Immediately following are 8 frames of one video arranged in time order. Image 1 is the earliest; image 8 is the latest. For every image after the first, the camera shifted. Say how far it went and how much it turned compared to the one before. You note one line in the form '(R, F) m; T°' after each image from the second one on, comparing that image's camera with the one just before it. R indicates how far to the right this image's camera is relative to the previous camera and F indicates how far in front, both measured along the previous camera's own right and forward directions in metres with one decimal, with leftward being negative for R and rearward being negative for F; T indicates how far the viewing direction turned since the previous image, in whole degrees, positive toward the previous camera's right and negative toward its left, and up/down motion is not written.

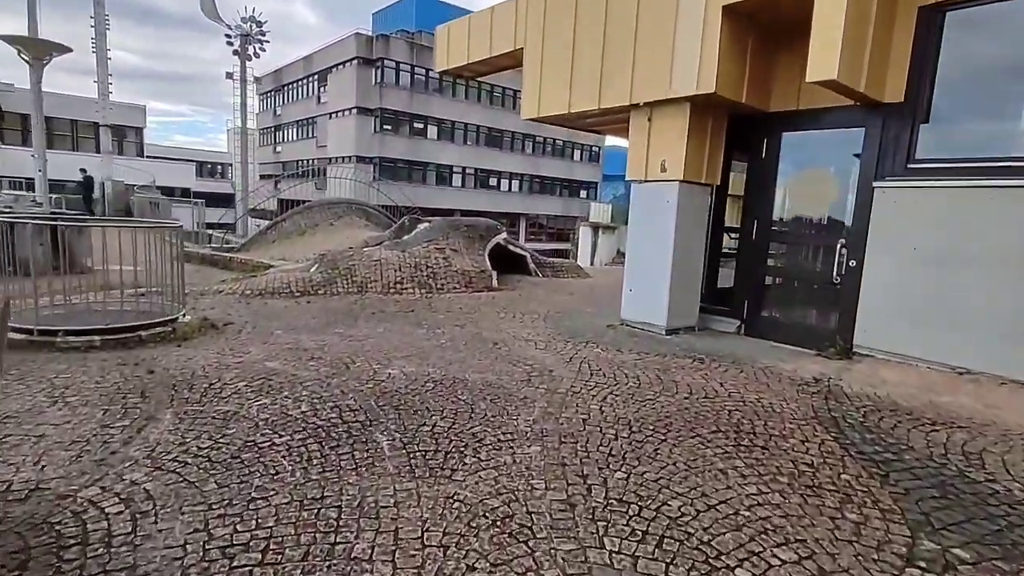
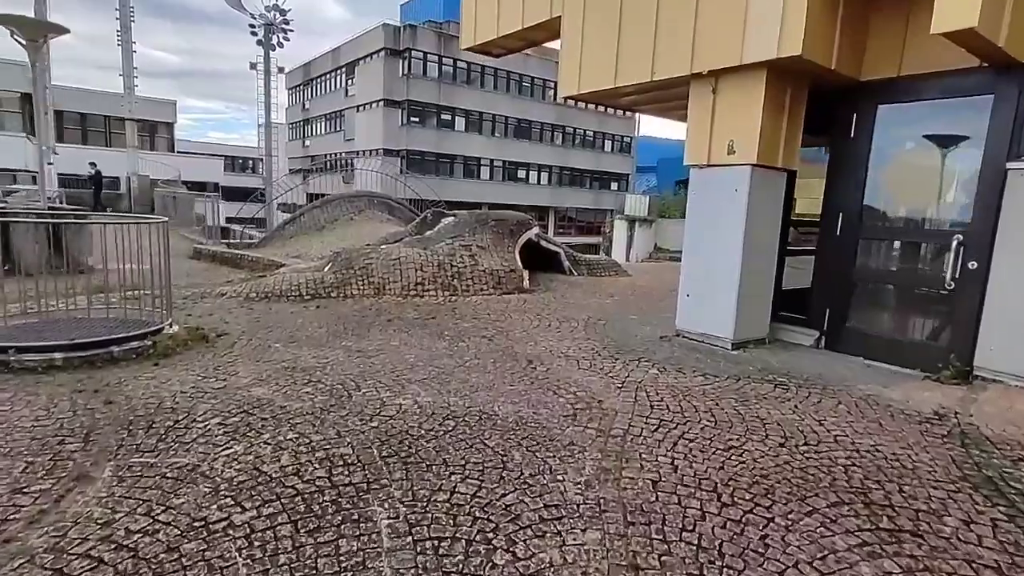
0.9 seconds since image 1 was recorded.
(-0.1, +1.0) m; -3°
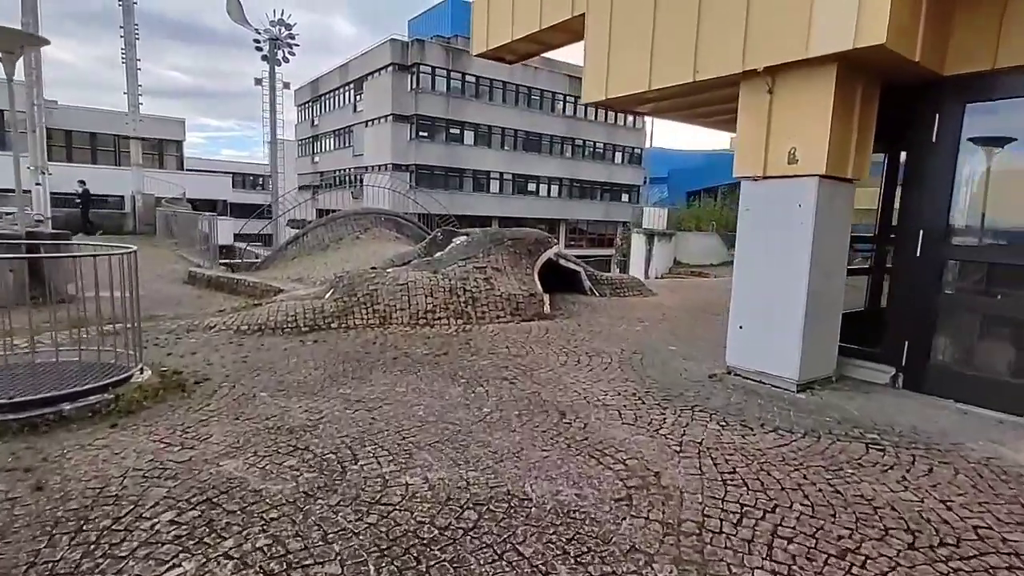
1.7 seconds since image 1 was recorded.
(-0.1, +0.8) m; -1°
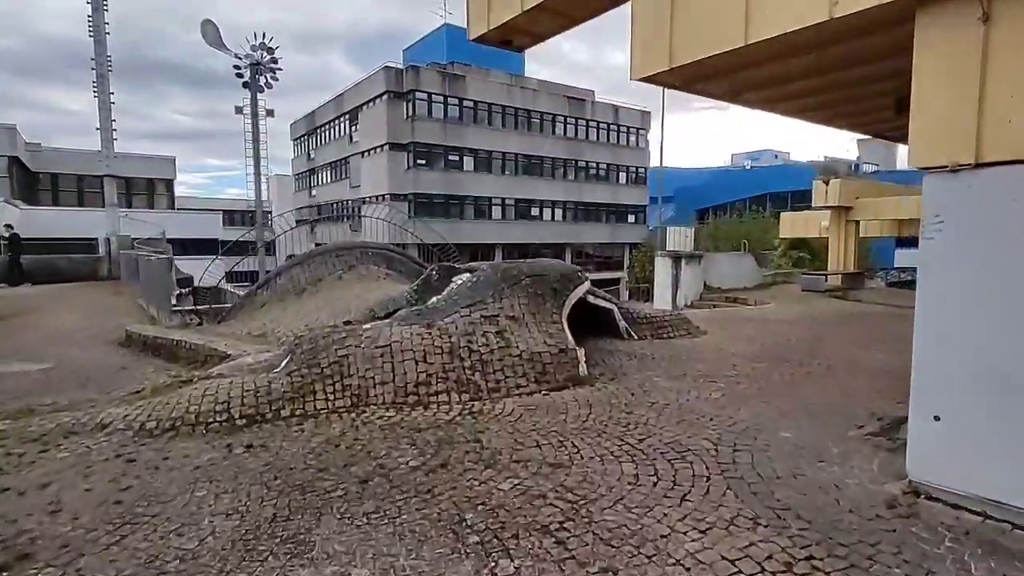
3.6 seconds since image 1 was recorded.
(-0.2, +2.1) m; 0°
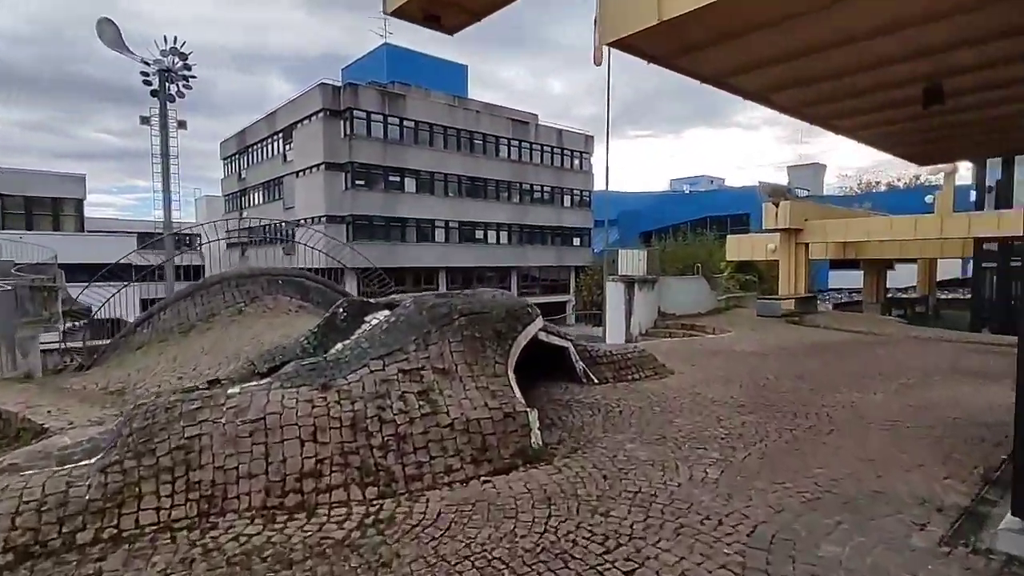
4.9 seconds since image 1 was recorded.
(+0.1, +1.5) m; +5°
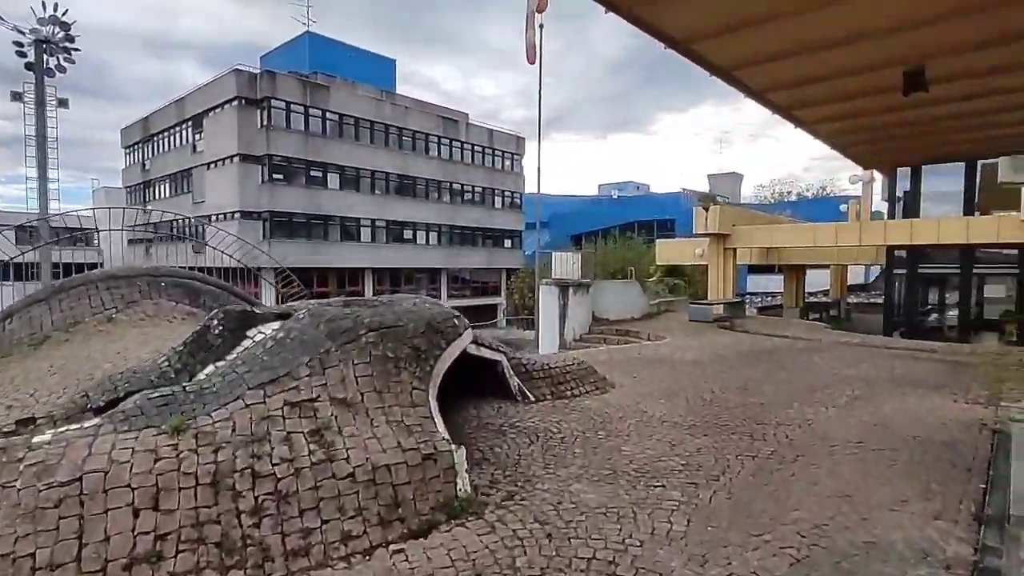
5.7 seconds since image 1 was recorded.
(+0.1, +0.9) m; +7°
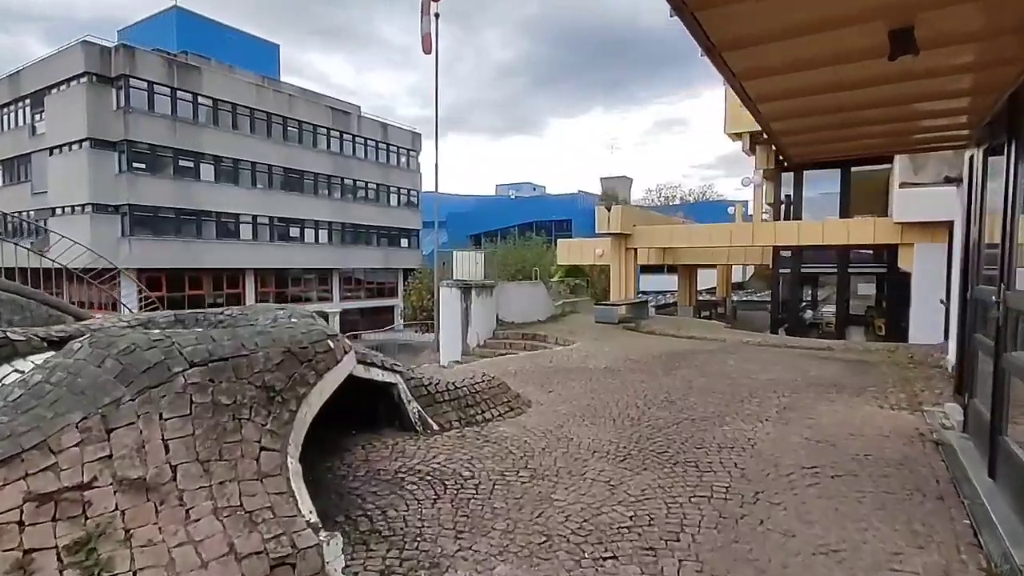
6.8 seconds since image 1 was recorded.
(0.0, +1.1) m; +10°
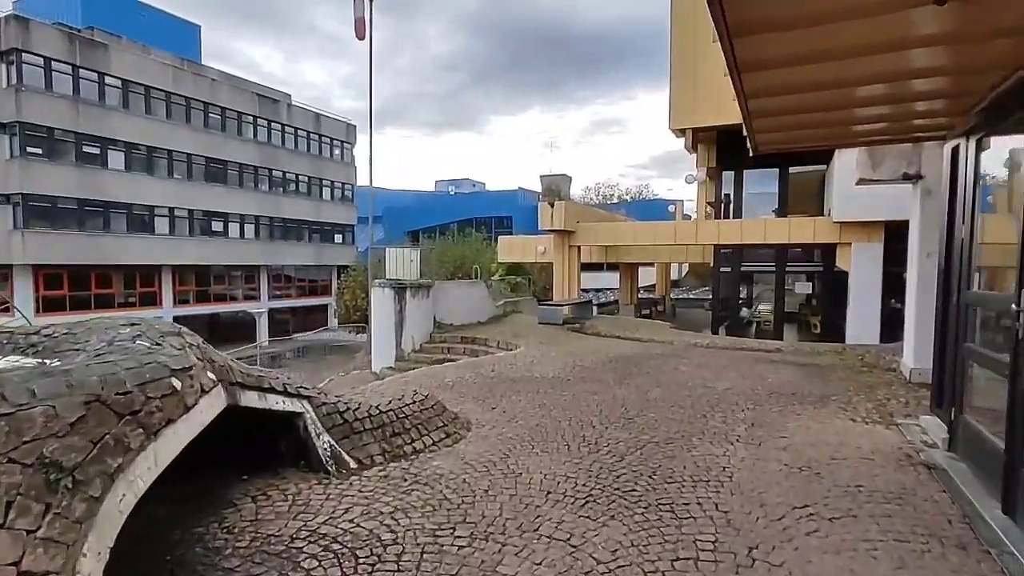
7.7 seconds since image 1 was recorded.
(0.0, +0.9) m; +6°
